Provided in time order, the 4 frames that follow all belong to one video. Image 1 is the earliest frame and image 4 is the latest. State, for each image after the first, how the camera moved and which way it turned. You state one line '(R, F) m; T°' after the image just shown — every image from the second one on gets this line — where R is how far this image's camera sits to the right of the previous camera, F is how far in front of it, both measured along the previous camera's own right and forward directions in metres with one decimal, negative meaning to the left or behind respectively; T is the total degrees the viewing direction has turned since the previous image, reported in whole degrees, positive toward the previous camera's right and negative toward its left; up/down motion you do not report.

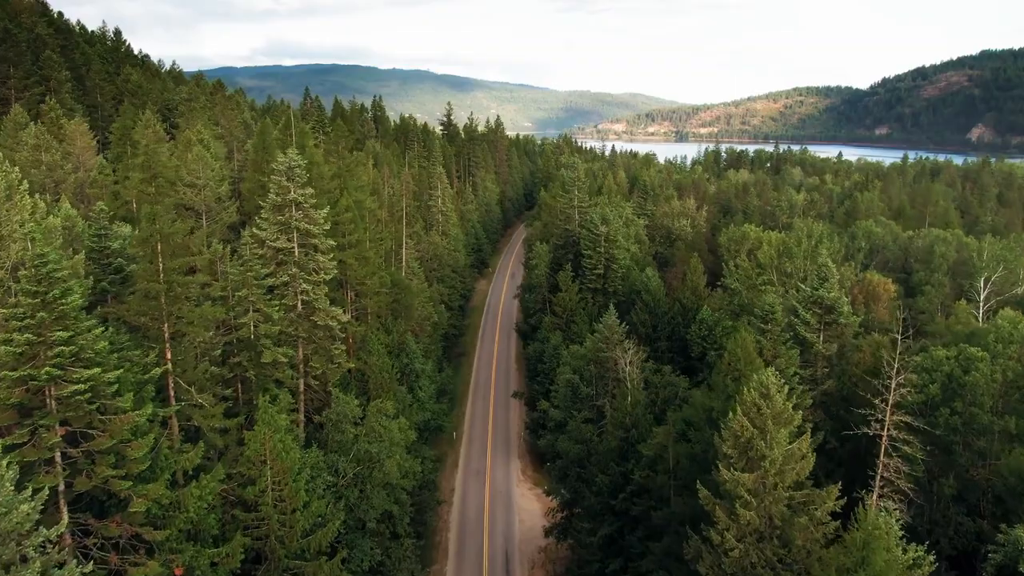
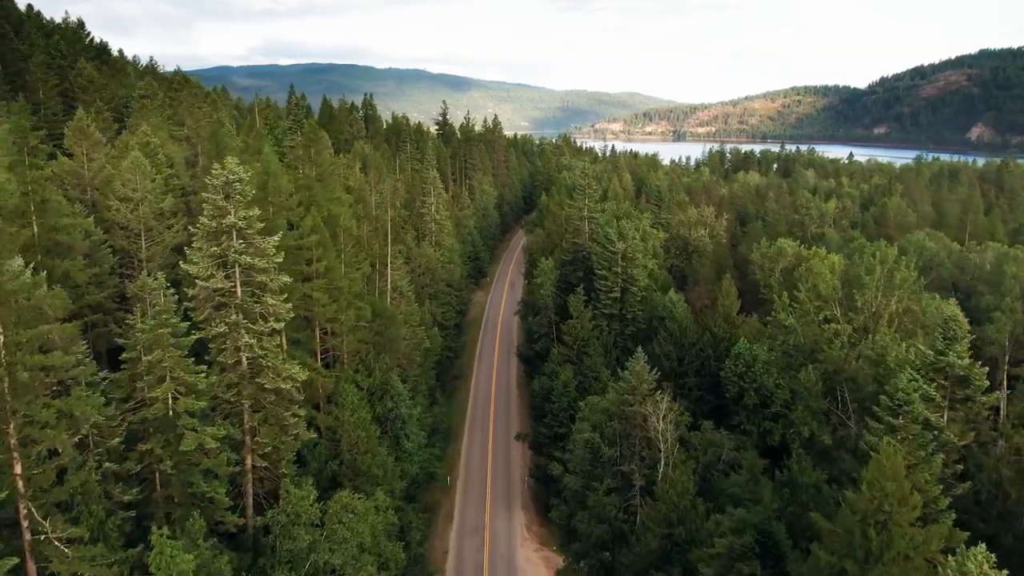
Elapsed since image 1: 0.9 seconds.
(-0.5, +8.7) m; 0°
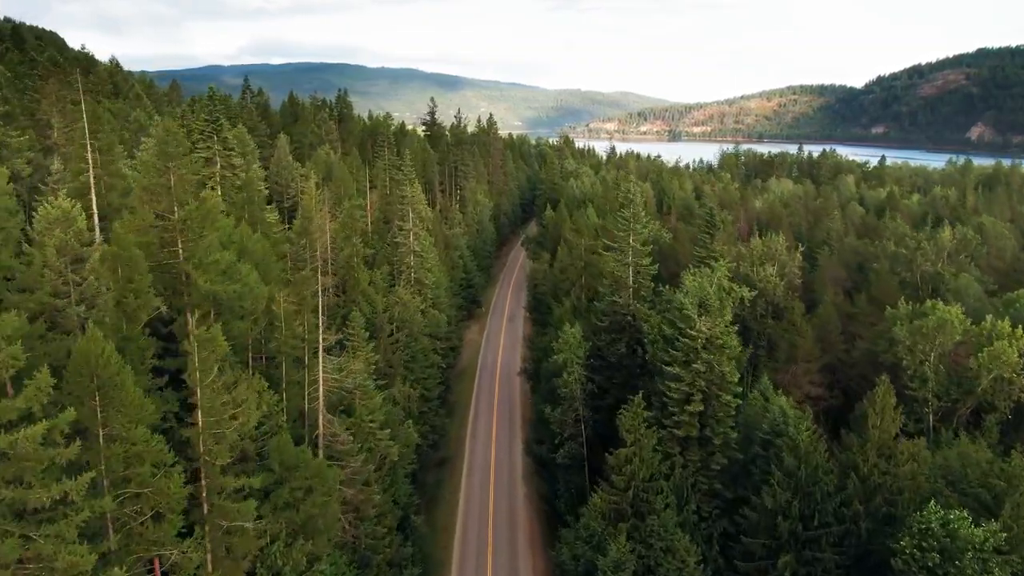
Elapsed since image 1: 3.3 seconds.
(-1.0, +21.4) m; +1°
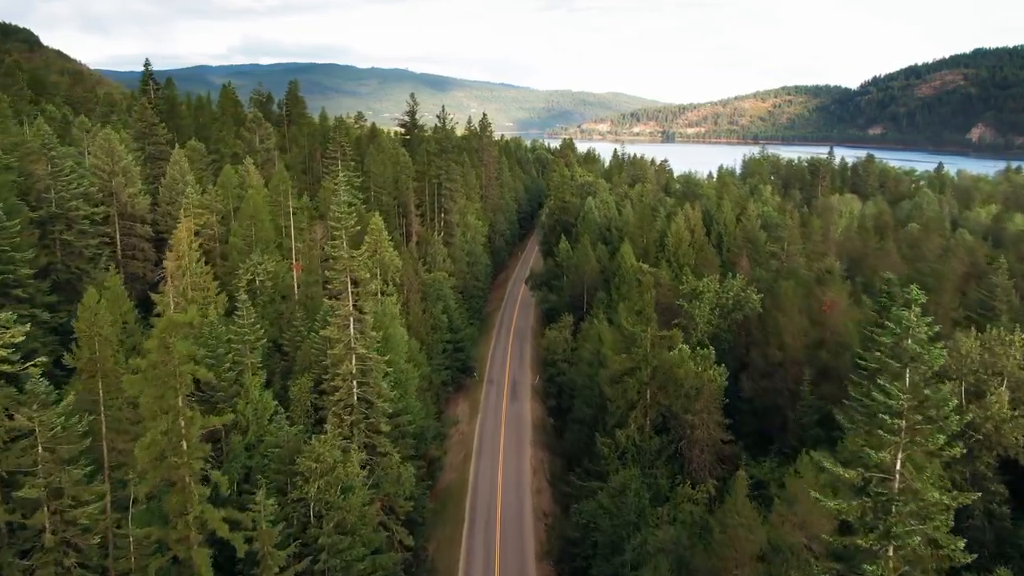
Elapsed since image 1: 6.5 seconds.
(-1.4, +29.0) m; +1°
